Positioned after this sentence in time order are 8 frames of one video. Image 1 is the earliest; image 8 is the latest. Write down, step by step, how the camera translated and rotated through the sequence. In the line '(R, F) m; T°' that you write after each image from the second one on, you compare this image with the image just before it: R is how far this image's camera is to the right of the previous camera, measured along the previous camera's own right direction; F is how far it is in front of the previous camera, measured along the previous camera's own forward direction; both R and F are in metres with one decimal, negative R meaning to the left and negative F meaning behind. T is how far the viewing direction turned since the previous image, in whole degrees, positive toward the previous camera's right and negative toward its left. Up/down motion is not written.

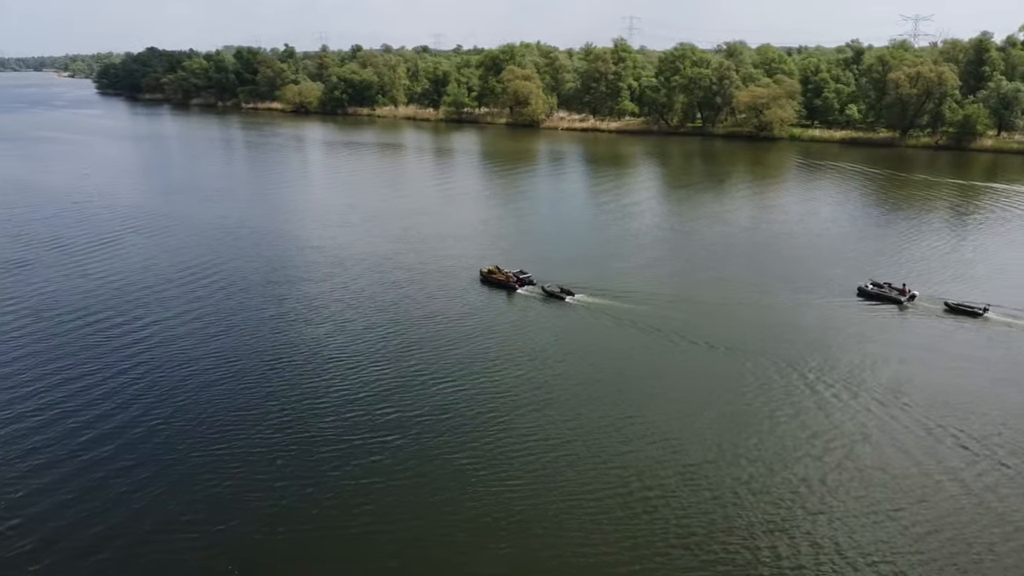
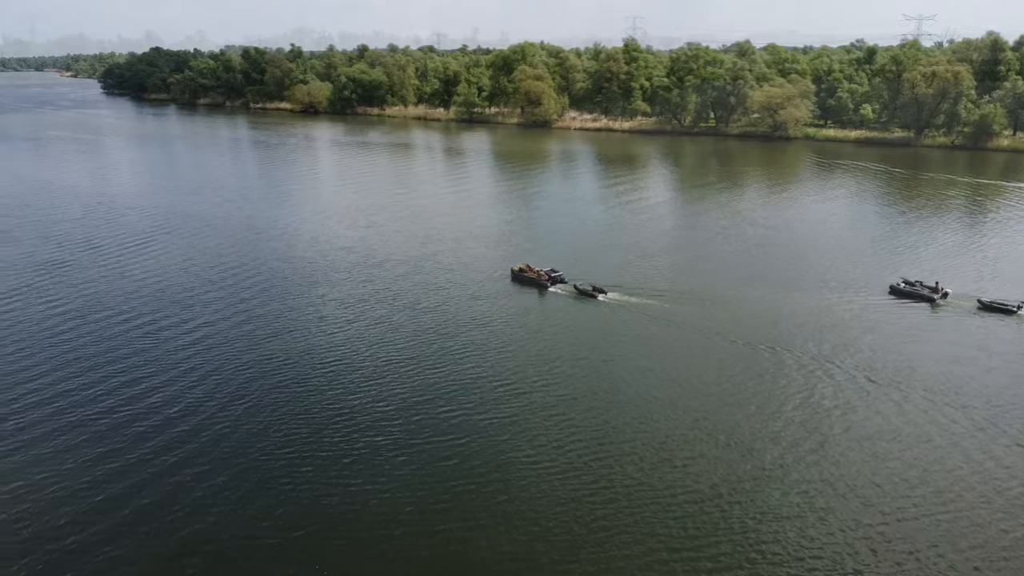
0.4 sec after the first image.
(-0.7, +0.1) m; 0°
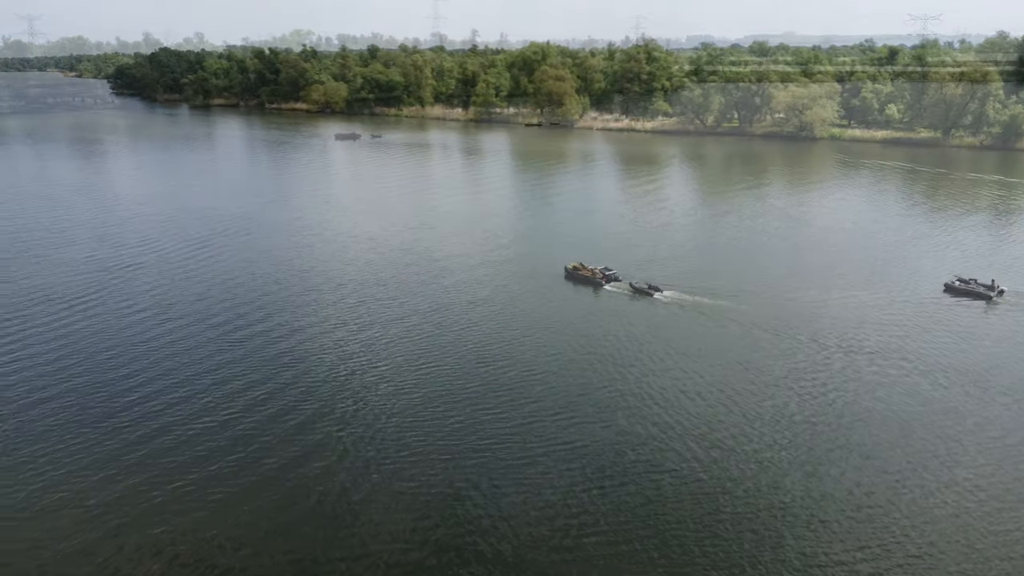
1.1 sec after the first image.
(-1.1, +0.1) m; 0°
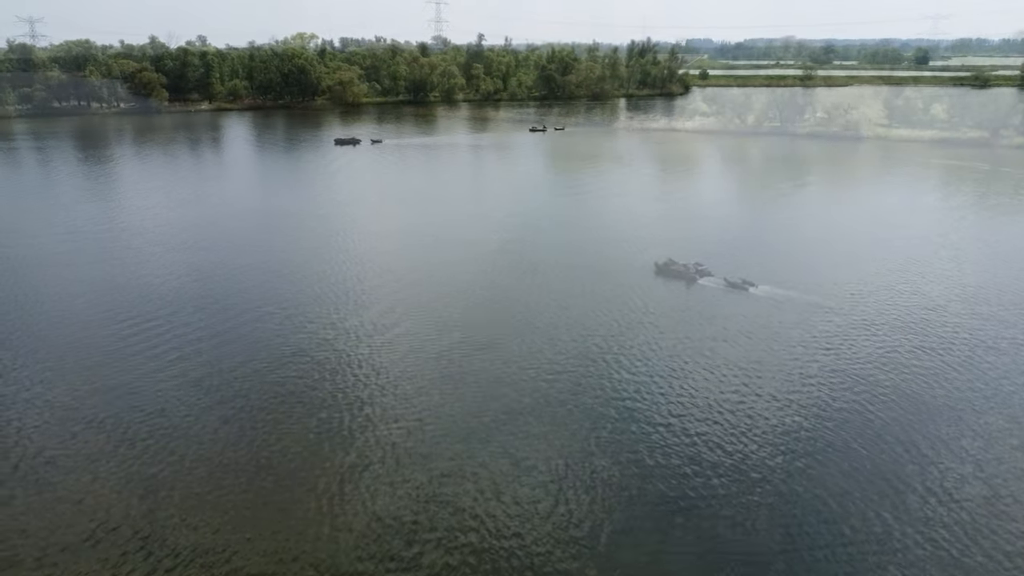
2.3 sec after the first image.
(-1.8, +0.3) m; 0°
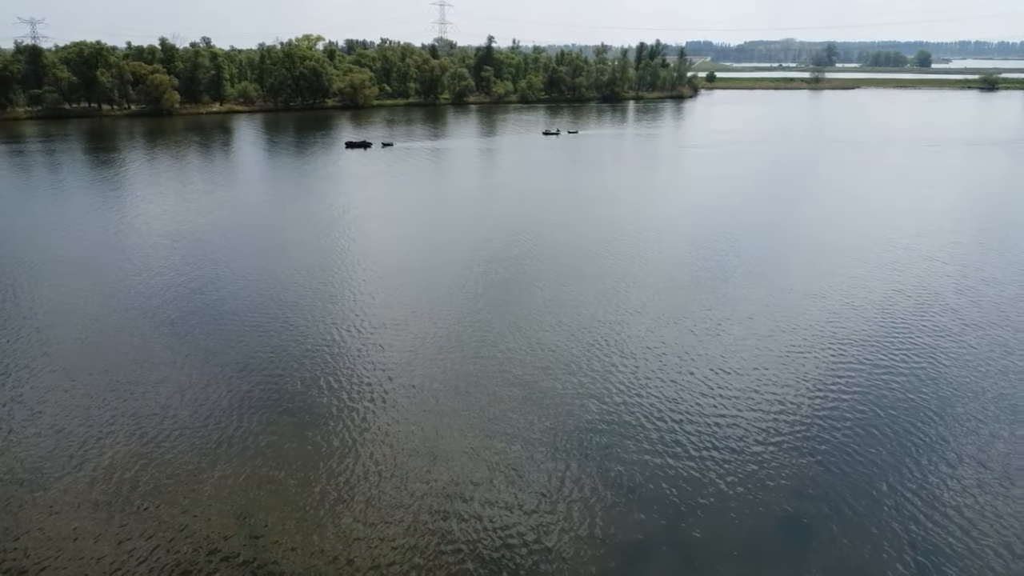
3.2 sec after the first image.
(-1.7, +0.3) m; 0°
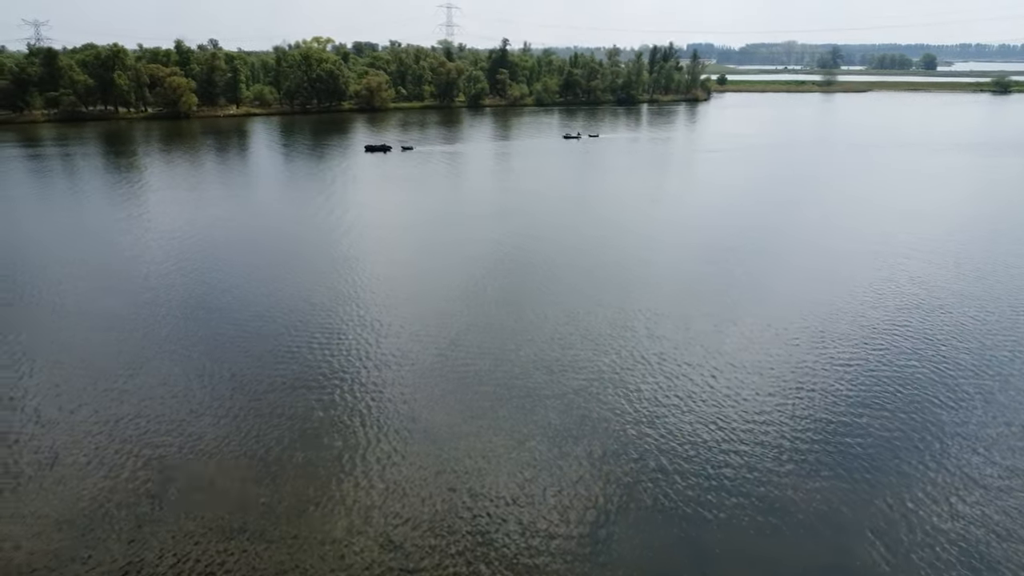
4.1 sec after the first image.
(-2.6, +0.4) m; 0°
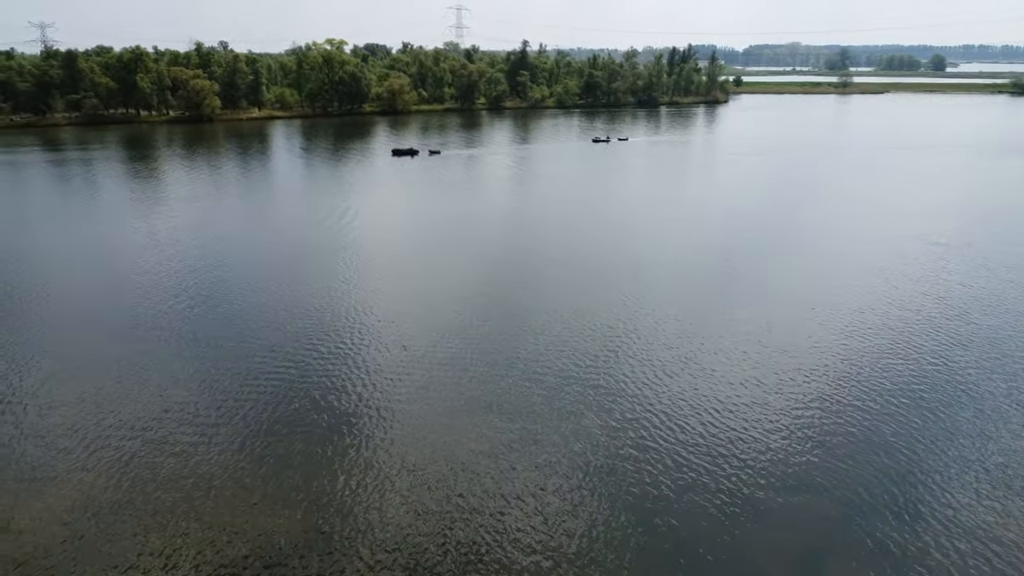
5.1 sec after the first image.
(-3.3, +0.8) m; 0°
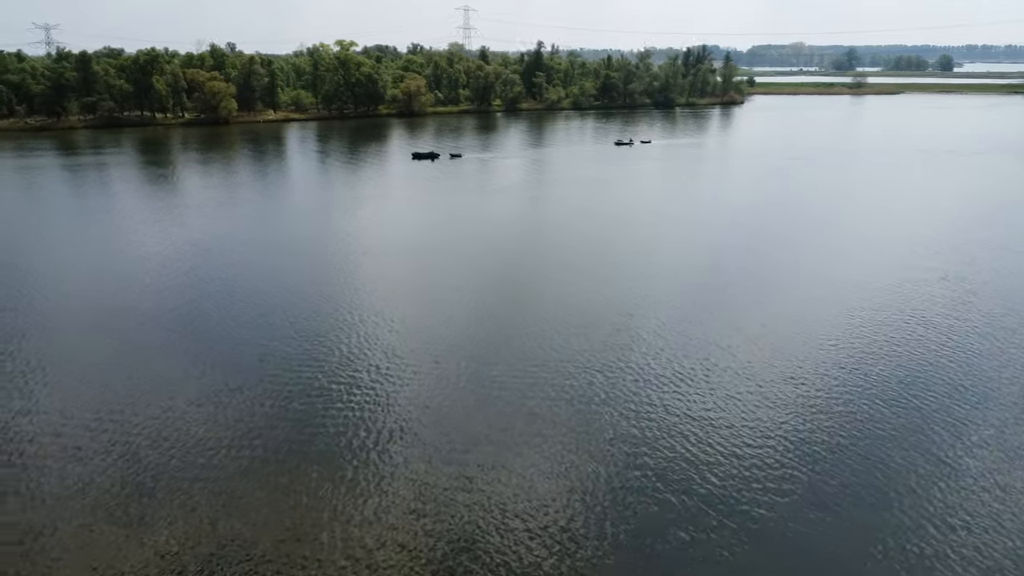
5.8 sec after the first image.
(-2.4, +0.9) m; 0°
